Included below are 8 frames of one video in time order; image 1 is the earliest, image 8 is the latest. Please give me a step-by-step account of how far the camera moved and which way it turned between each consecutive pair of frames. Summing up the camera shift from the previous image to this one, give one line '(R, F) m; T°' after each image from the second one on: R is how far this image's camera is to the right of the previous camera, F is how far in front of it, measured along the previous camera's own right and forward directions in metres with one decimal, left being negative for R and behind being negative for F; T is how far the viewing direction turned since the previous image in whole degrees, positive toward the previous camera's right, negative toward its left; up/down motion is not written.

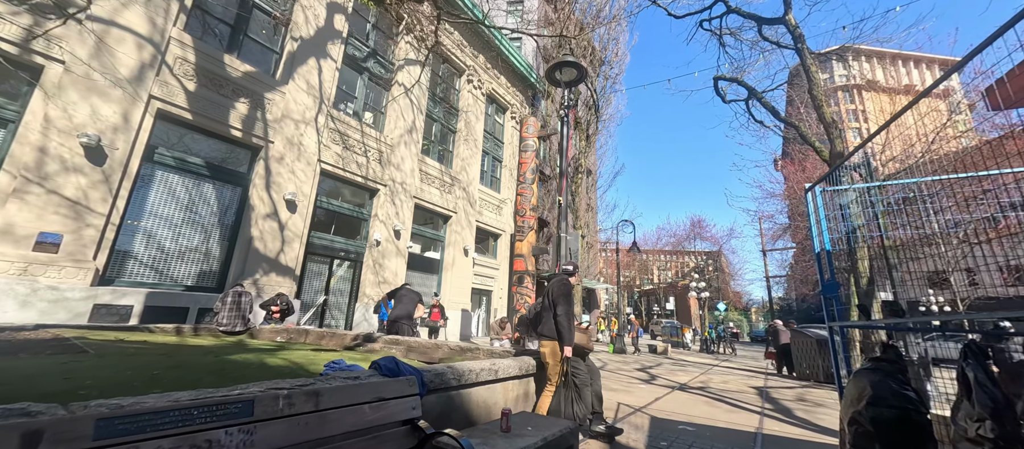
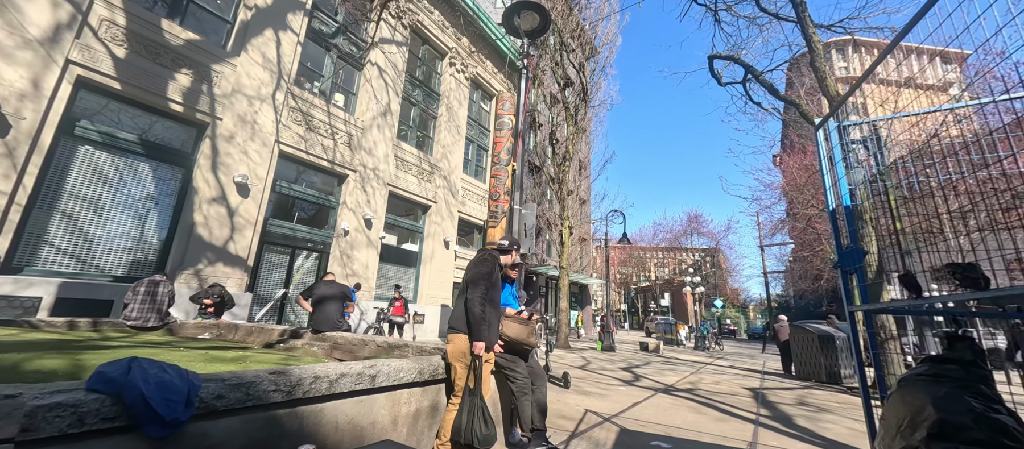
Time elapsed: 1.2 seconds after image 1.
(+0.6, +0.9) m; 0°
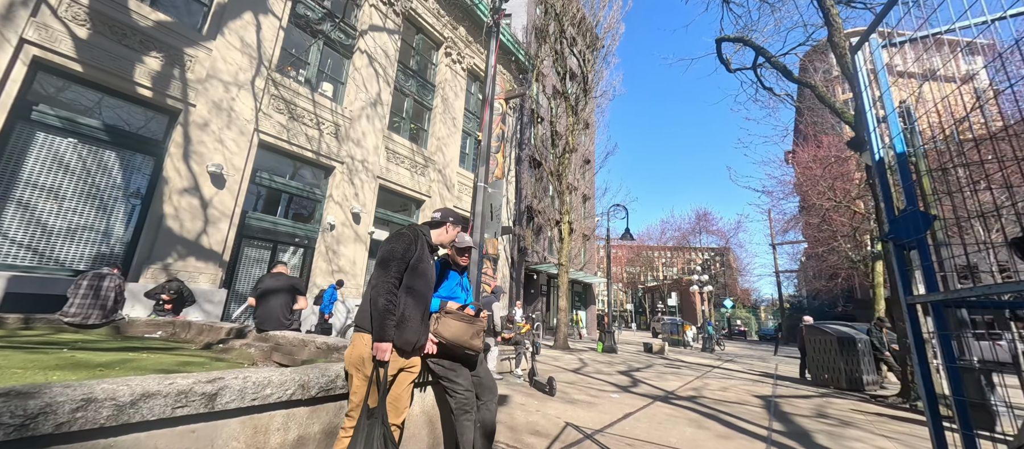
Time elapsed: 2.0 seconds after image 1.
(+0.4, +0.6) m; -1°
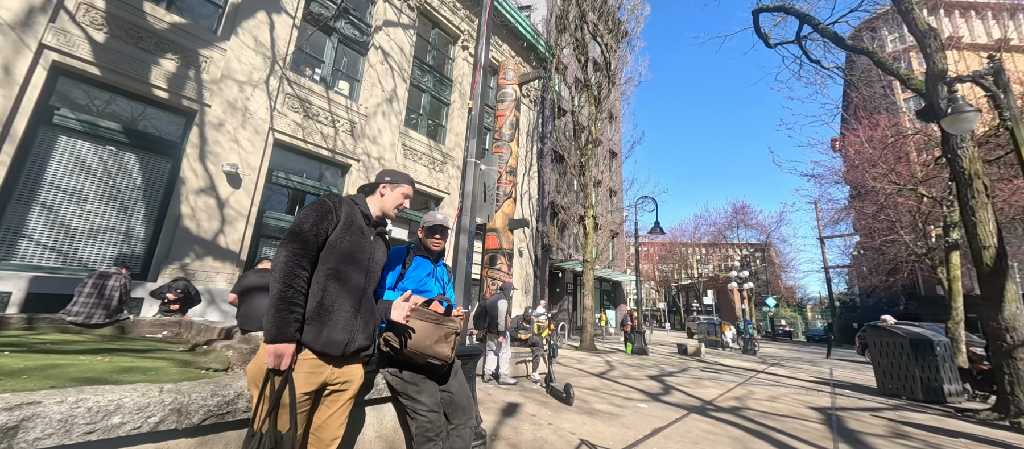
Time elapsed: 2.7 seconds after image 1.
(+0.2, +0.5) m; -4°
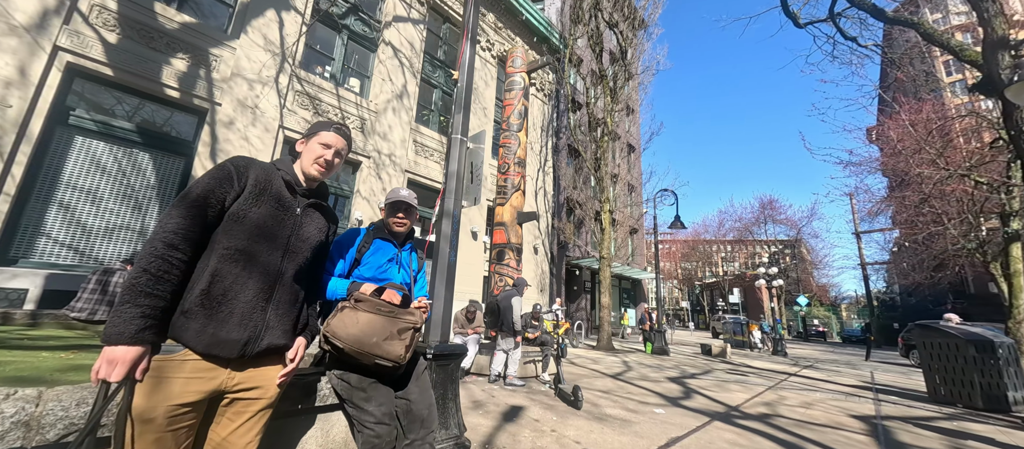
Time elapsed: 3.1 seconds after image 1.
(+0.2, +0.3) m; -3°
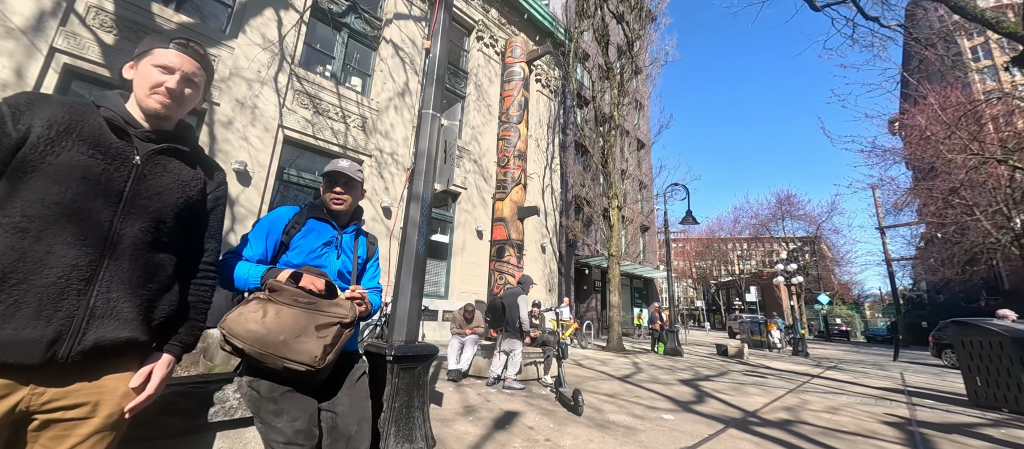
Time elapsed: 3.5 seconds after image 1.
(+0.2, +0.3) m; -2°
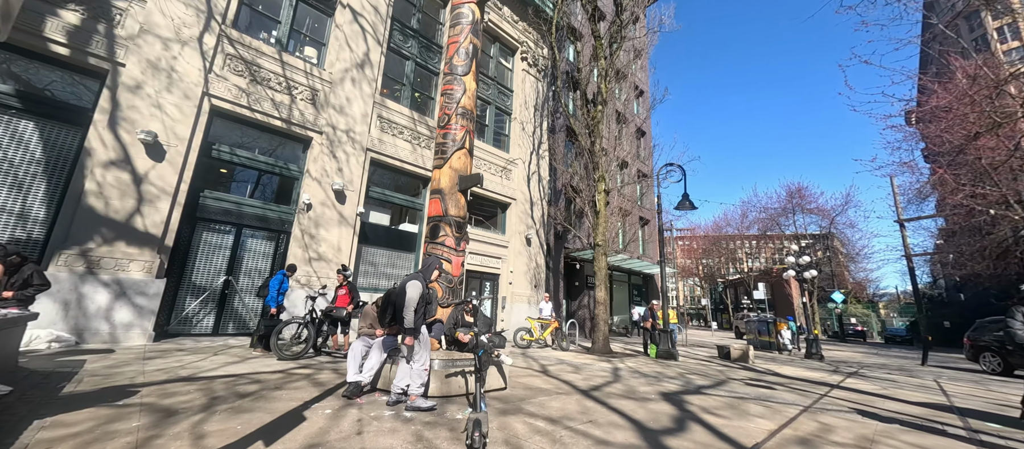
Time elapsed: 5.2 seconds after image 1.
(+1.0, +1.3) m; -1°
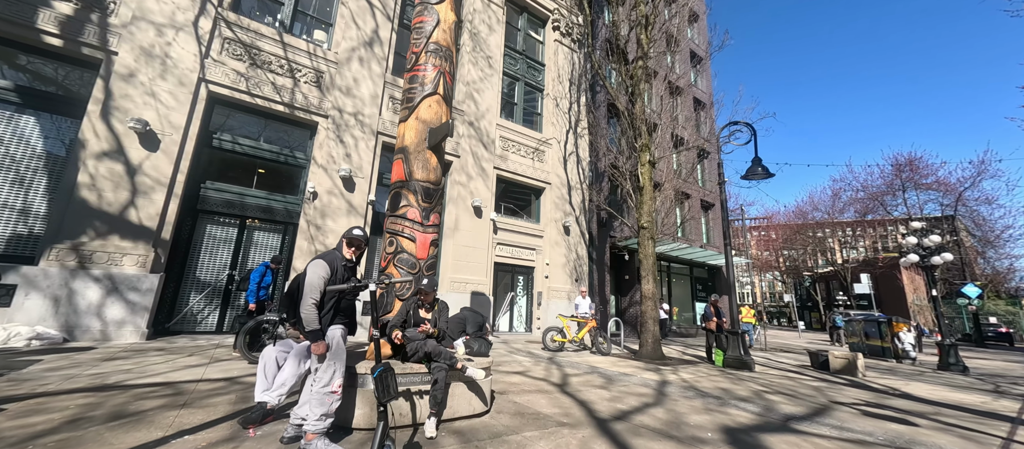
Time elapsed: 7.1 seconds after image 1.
(+0.7, +1.4) m; -9°
